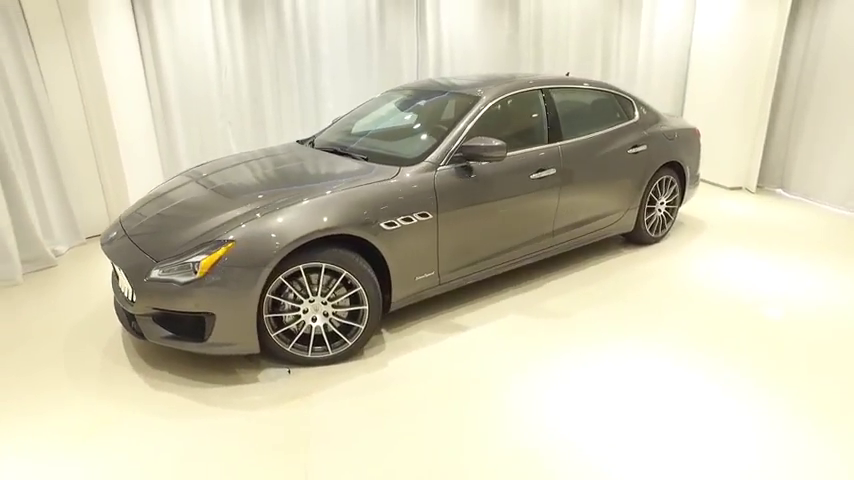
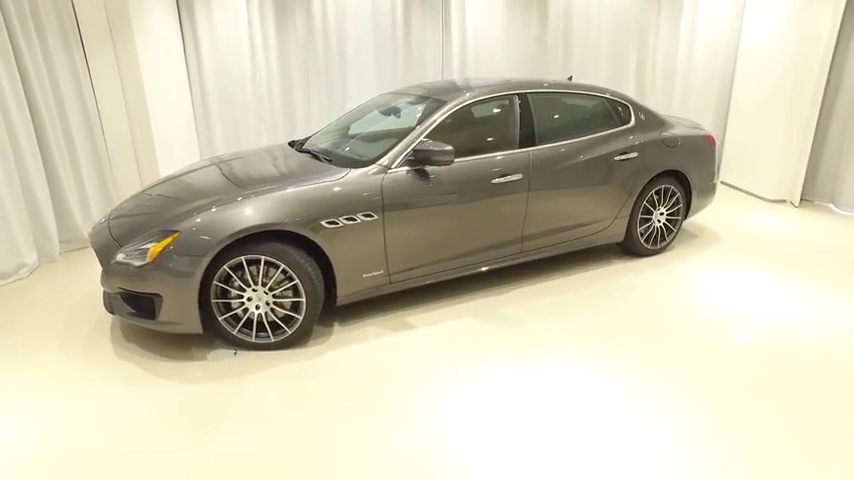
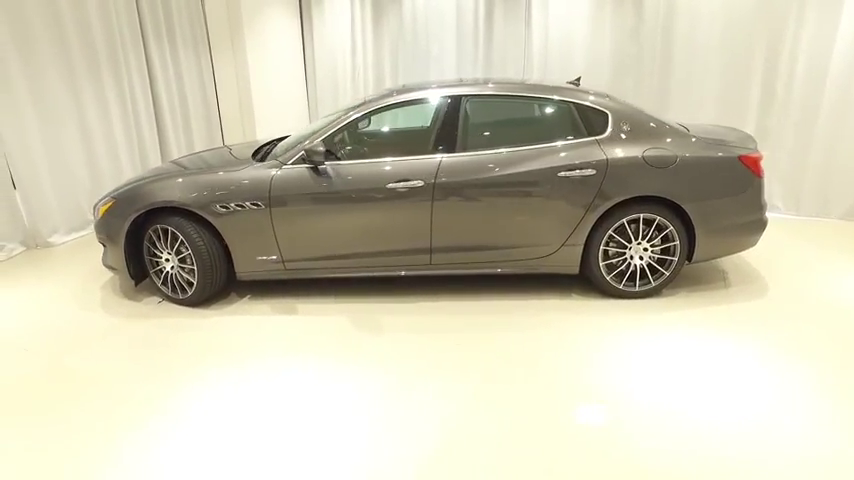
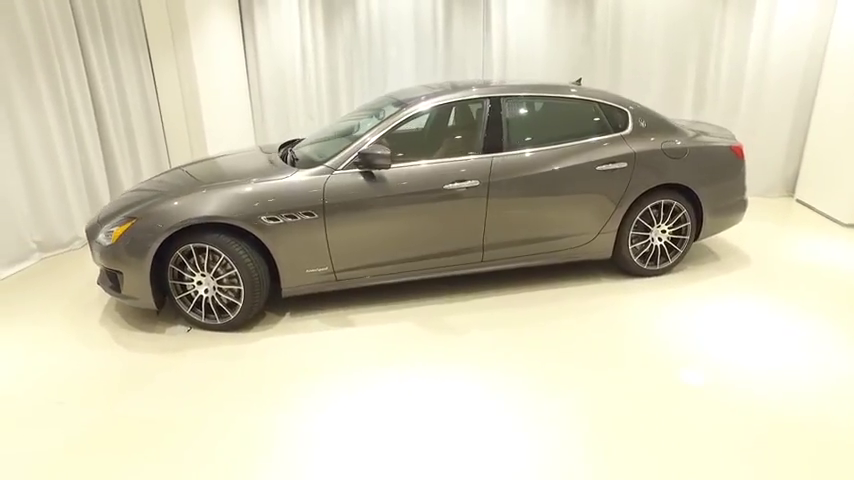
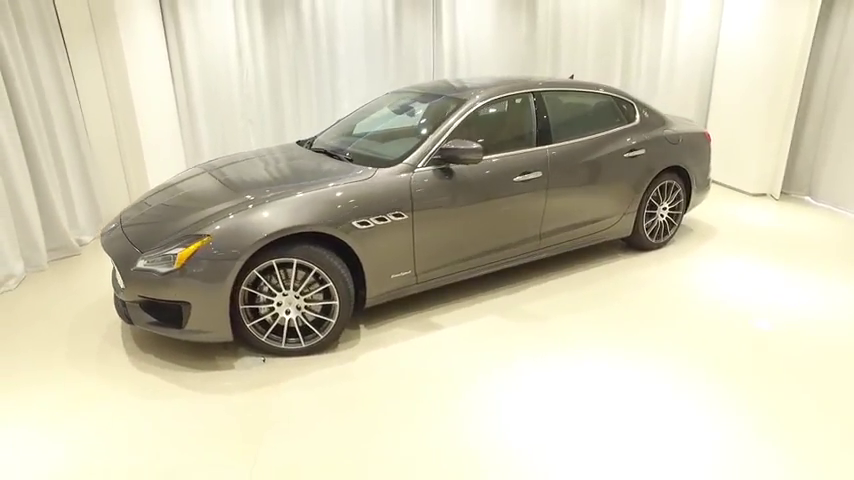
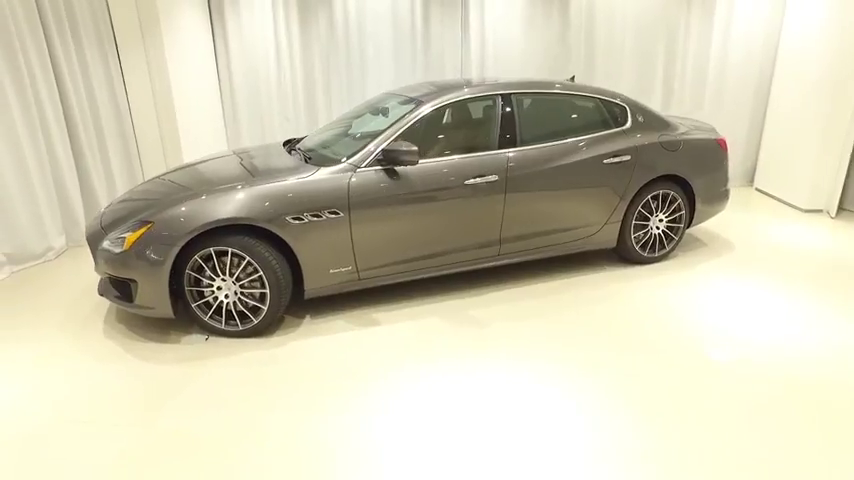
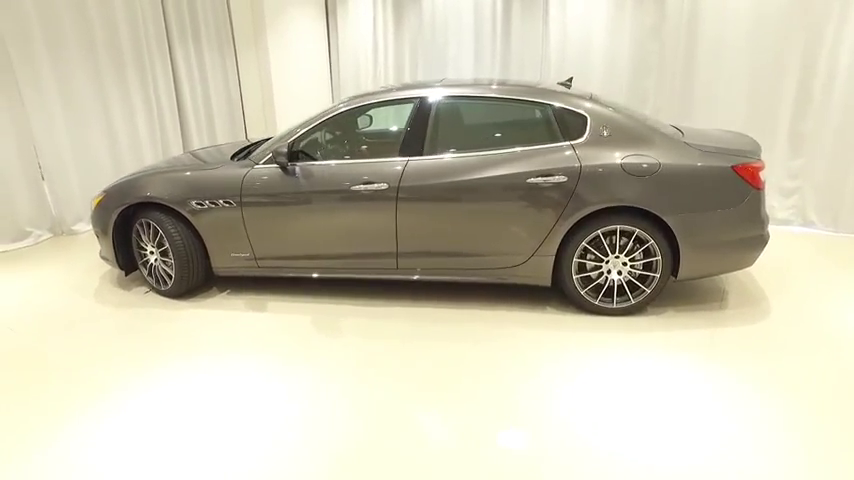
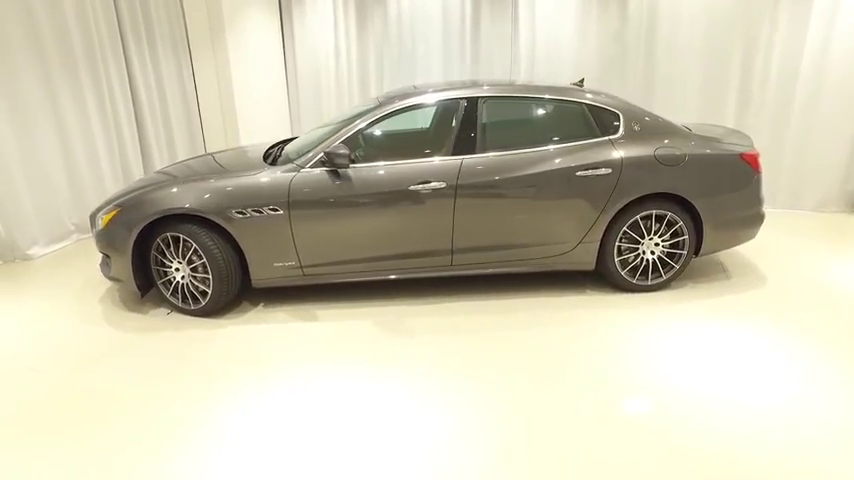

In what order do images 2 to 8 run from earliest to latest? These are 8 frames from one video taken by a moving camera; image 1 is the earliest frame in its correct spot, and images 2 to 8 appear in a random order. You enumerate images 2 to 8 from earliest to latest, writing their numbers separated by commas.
5, 2, 6, 4, 8, 3, 7
